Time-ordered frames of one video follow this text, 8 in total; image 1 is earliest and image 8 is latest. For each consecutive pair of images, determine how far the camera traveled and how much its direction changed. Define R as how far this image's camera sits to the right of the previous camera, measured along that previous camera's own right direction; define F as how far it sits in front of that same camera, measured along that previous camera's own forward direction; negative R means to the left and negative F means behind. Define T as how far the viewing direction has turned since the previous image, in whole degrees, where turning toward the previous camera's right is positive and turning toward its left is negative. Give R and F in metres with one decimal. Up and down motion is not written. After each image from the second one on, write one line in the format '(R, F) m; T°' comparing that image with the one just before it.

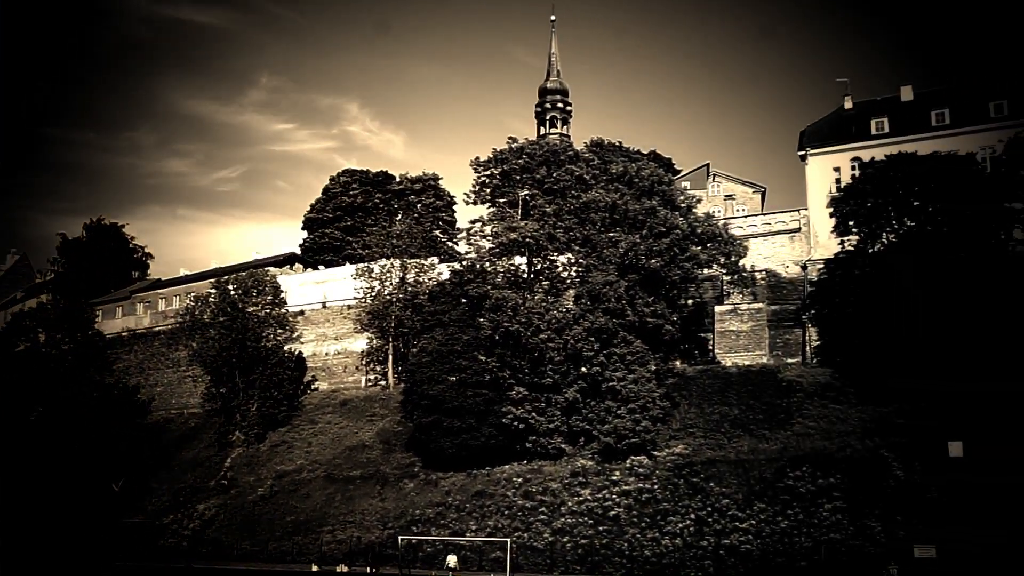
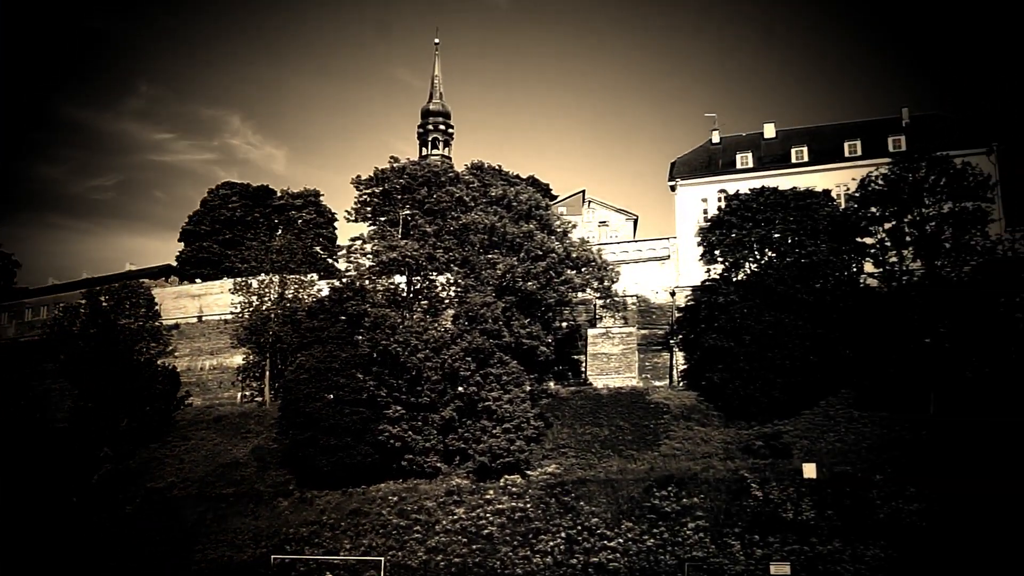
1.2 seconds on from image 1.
(+0.3, -0.2) m; +6°
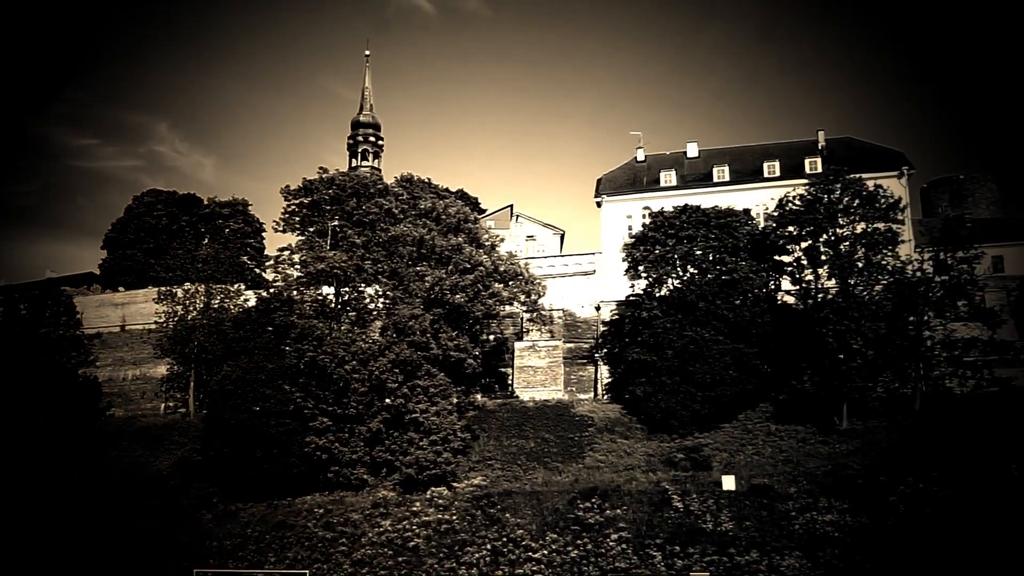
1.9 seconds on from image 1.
(+0.2, -0.2) m; +4°
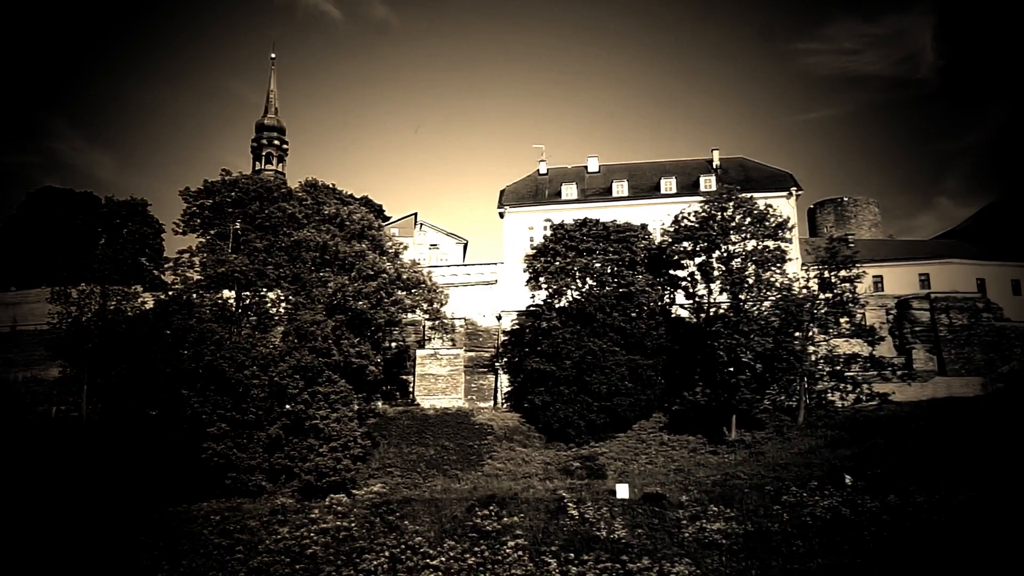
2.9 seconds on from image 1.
(+0.3, -0.2) m; +5°
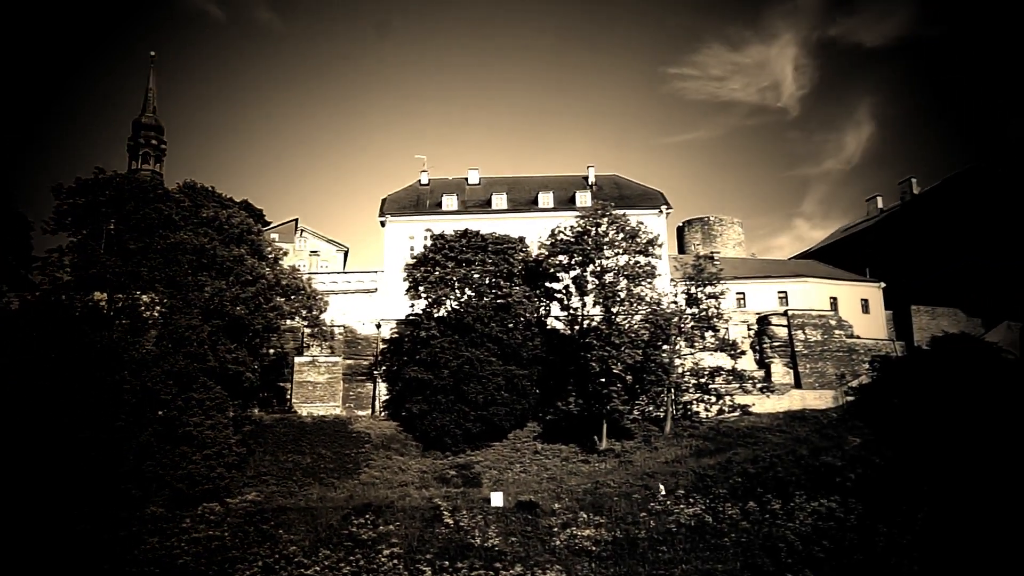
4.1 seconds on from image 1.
(+0.1, -0.3) m; +6°
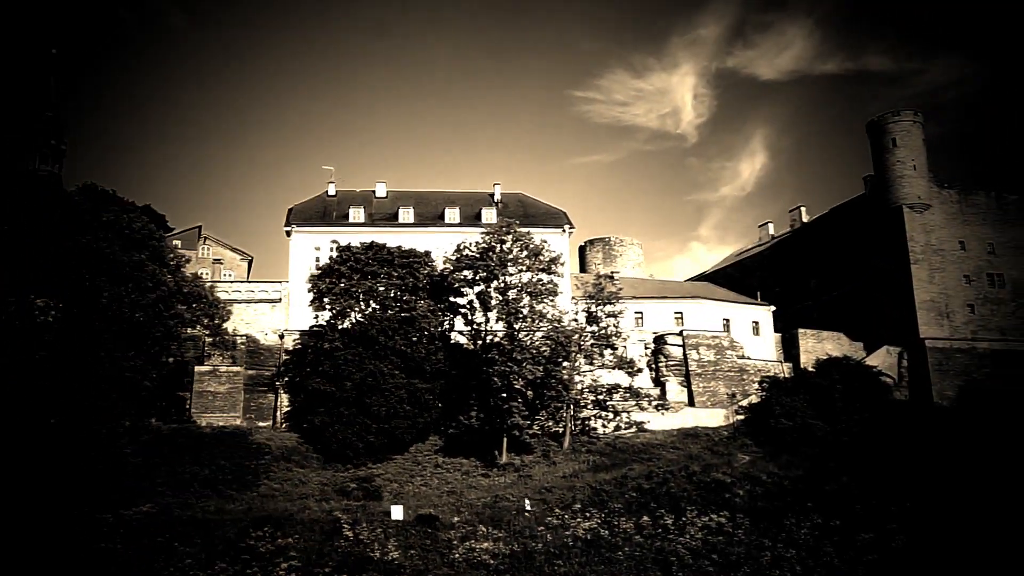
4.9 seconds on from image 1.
(-0.2, -0.3) m; +6°
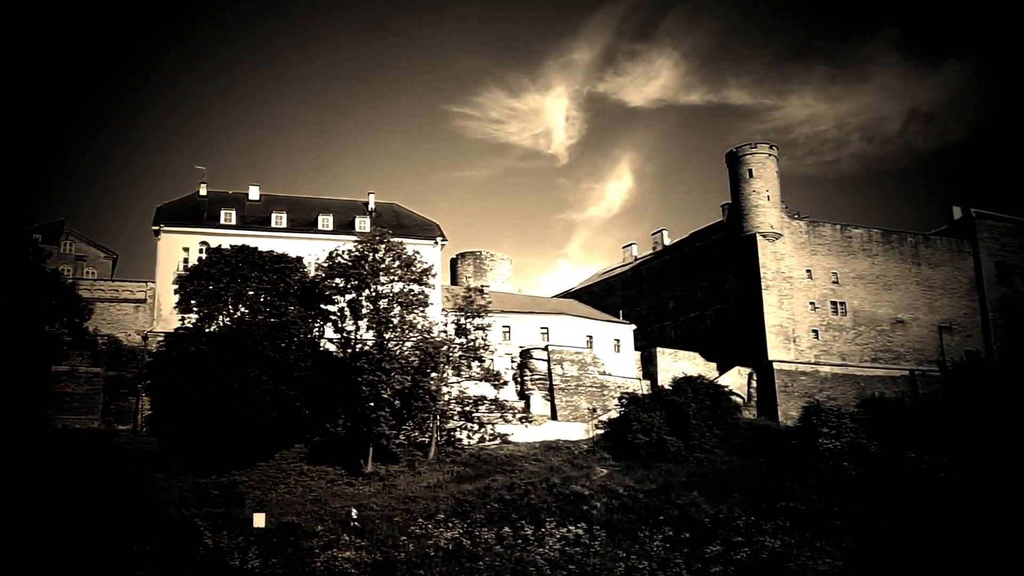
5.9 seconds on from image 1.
(-0.3, -0.3) m; +8°
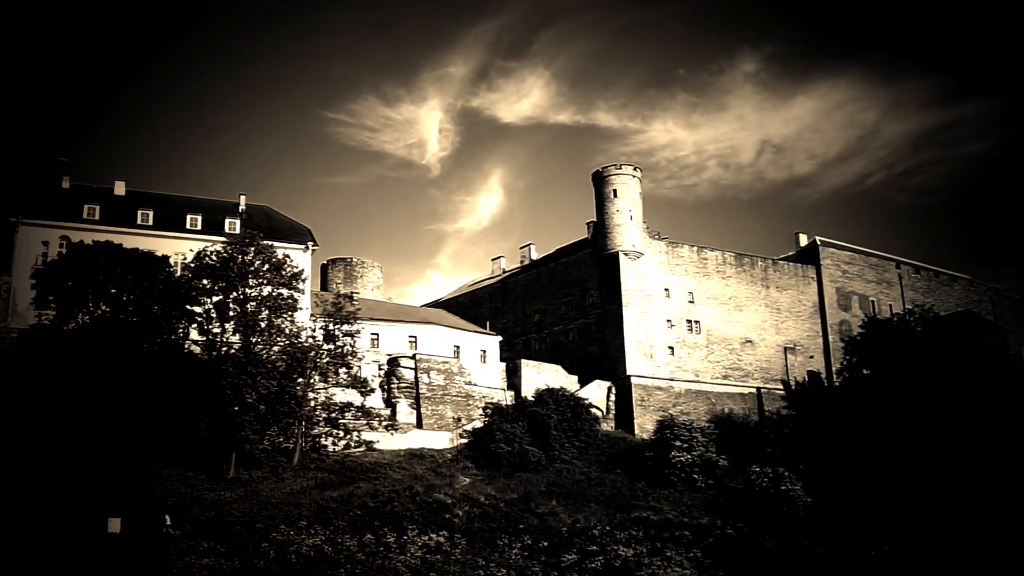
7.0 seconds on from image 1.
(-0.3, -0.4) m; +8°
